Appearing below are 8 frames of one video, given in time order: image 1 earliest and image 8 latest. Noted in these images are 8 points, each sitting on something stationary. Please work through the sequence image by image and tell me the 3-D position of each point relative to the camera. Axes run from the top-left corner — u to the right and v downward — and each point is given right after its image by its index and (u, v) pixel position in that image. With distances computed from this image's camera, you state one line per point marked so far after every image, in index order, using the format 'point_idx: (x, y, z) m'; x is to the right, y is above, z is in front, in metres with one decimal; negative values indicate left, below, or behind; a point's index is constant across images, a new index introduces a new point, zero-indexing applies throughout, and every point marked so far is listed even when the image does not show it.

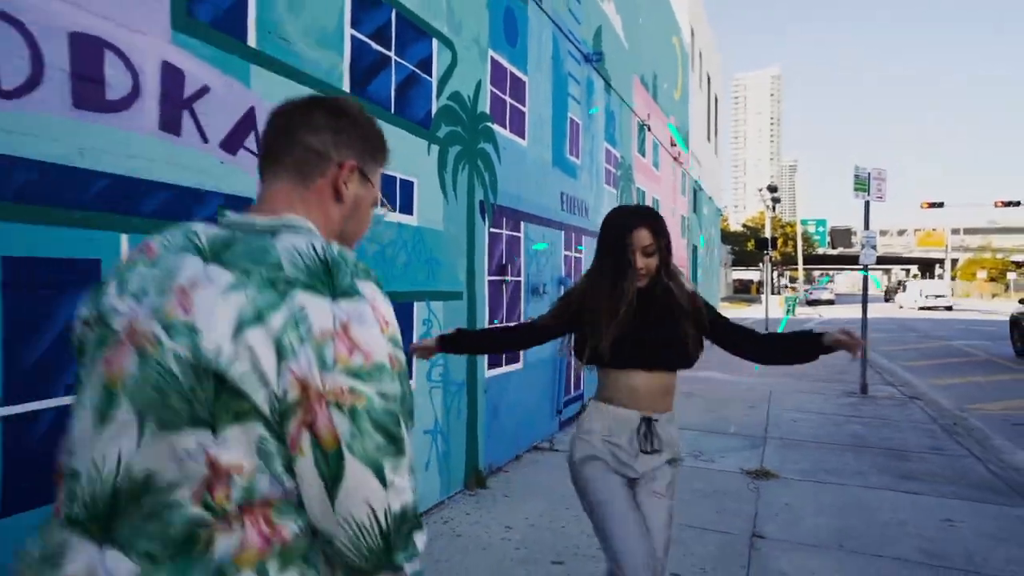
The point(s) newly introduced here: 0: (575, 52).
0: (+0.7, +2.5, +7.4) m
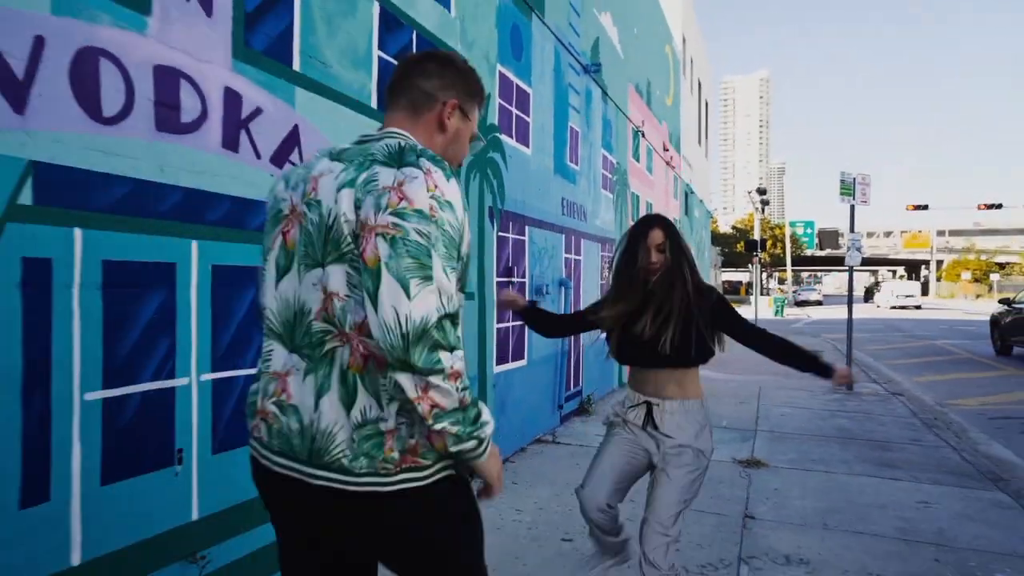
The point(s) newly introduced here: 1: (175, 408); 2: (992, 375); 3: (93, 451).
0: (+0.7, +2.5, +7.7) m
1: (-1.3, -0.4, +2.6) m
2: (+8.4, -1.5, +12.0) m
3: (-1.4, -0.5, +2.2) m
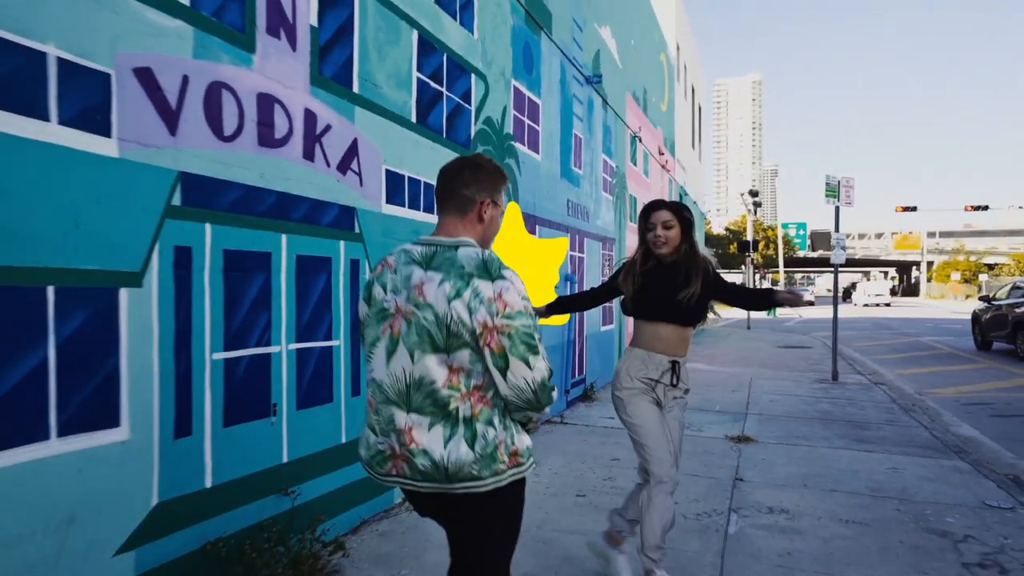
0: (+0.8, +2.6, +8.3) m
1: (-1.1, -0.4, +3.2) m
2: (+8.5, -1.5, +12.7) m
3: (-1.2, -0.5, +2.8) m
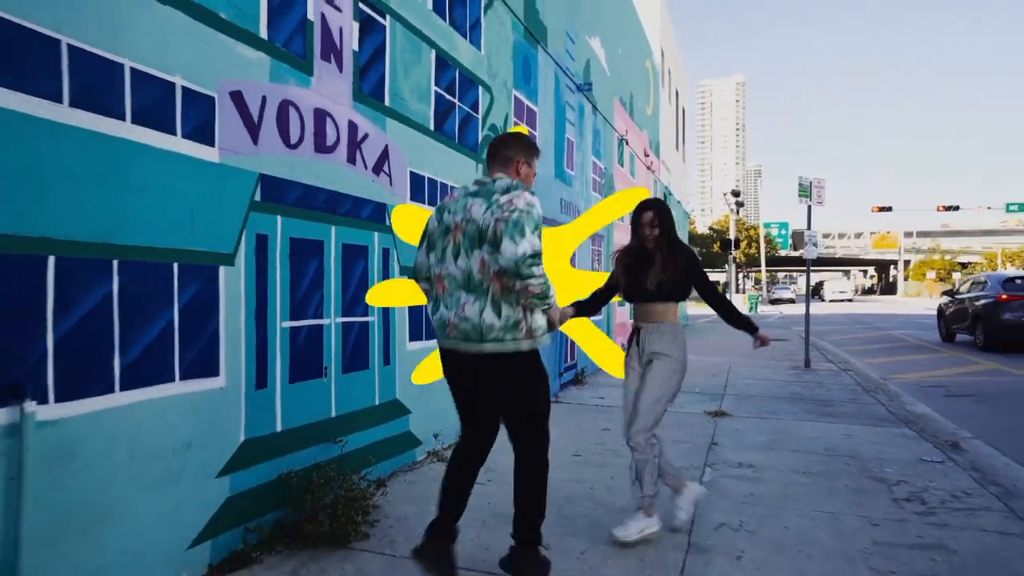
0: (+0.8, +2.7, +9.0) m
1: (-1.1, -0.3, +3.8) m
2: (+8.3, -1.4, +13.6) m
3: (-1.2, -0.4, +3.5) m
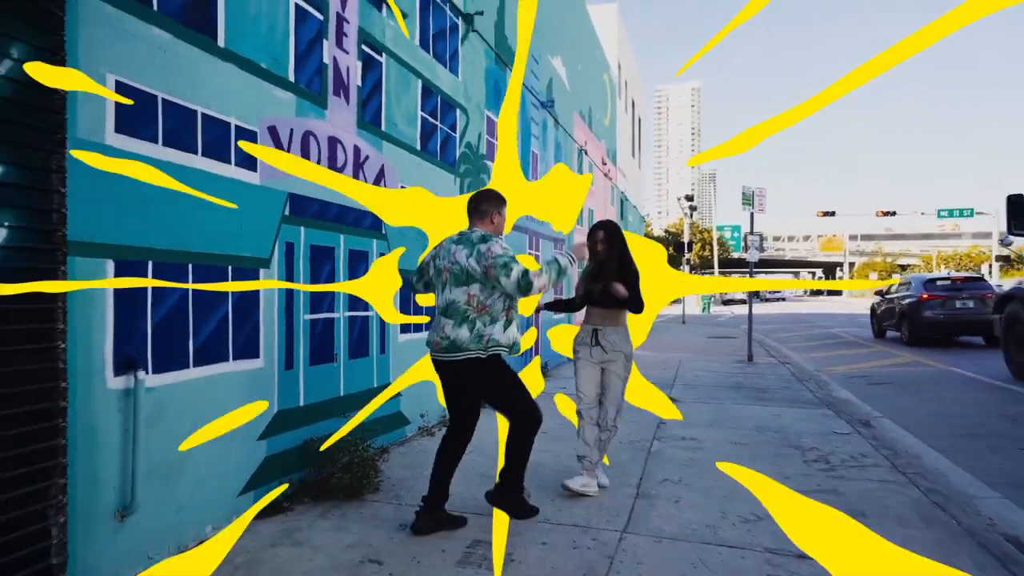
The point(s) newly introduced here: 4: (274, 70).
0: (+0.3, +2.7, +9.9) m
1: (-1.2, -0.3, +4.5) m
2: (+7.6, -1.4, +14.8) m
3: (-1.3, -0.4, +4.2) m
4: (-1.3, +1.2, +3.9) m
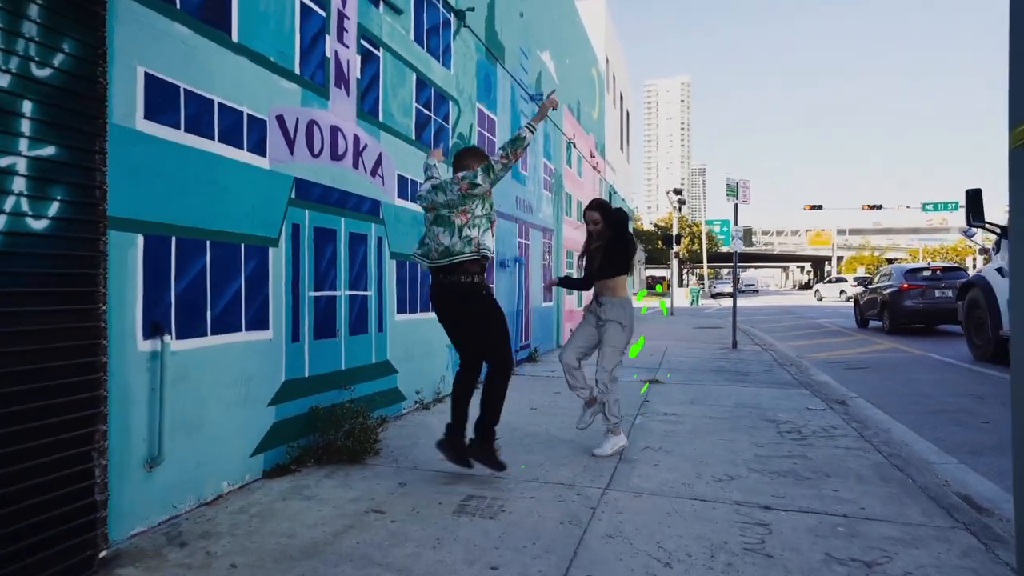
0: (+0.2, +2.9, +10.1) m
1: (-1.2, -0.1, +4.8) m
2: (+7.4, -1.1, +15.2) m
3: (-1.3, -0.2, +4.5) m
4: (-1.4, +1.4, +4.1) m
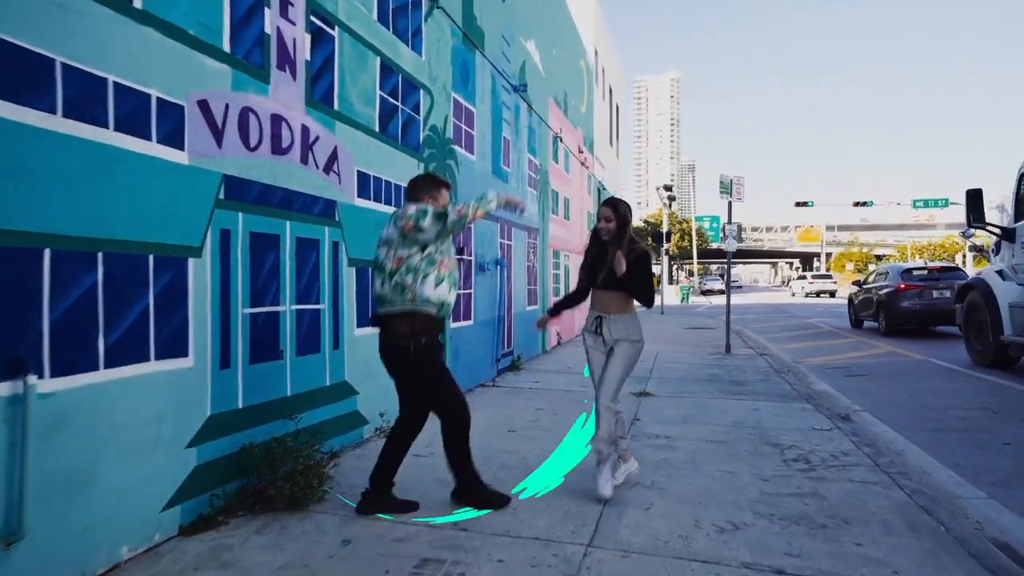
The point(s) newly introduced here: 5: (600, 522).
0: (-0.1, +2.8, +9.5) m
1: (-1.4, -0.2, +4.2) m
2: (+7.1, -1.2, +14.7) m
3: (-1.5, -0.3, +3.8) m
4: (-1.6, +1.3, +3.5) m
5: (+0.5, -1.2, +3.6) m
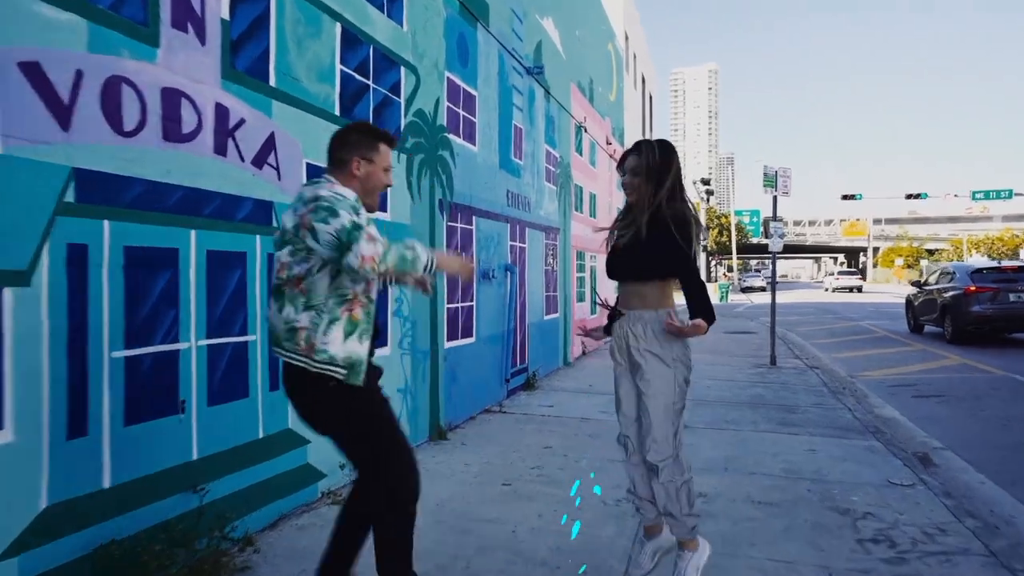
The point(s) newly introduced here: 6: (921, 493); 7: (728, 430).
0: (+0.1, +2.7, +8.4) m
1: (-1.5, -0.4, +3.1) m
2: (+7.5, -1.2, +13.2) m
3: (-1.6, -0.5, +2.8) m
4: (-1.7, +1.1, +2.5) m
5: (+0.3, -1.4, +2.5) m
6: (+2.7, -1.3, +4.4) m
7: (+2.0, -1.3, +6.3) m
